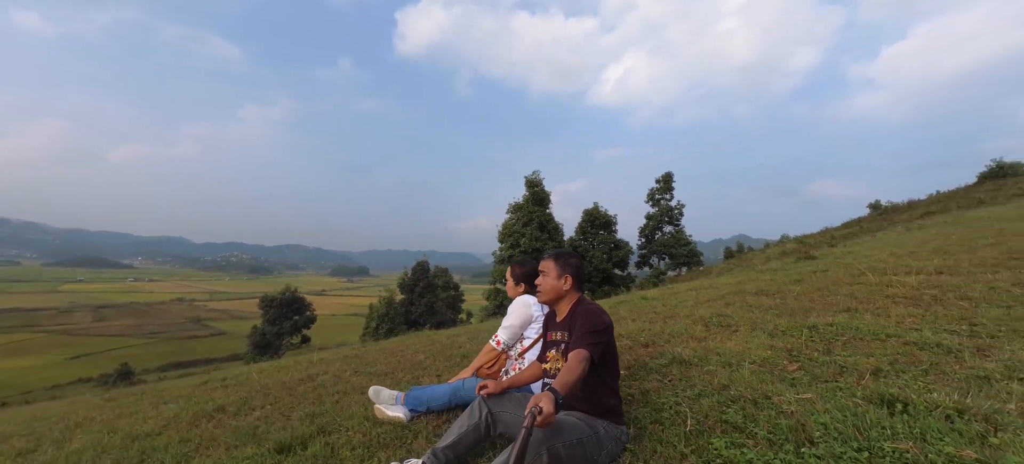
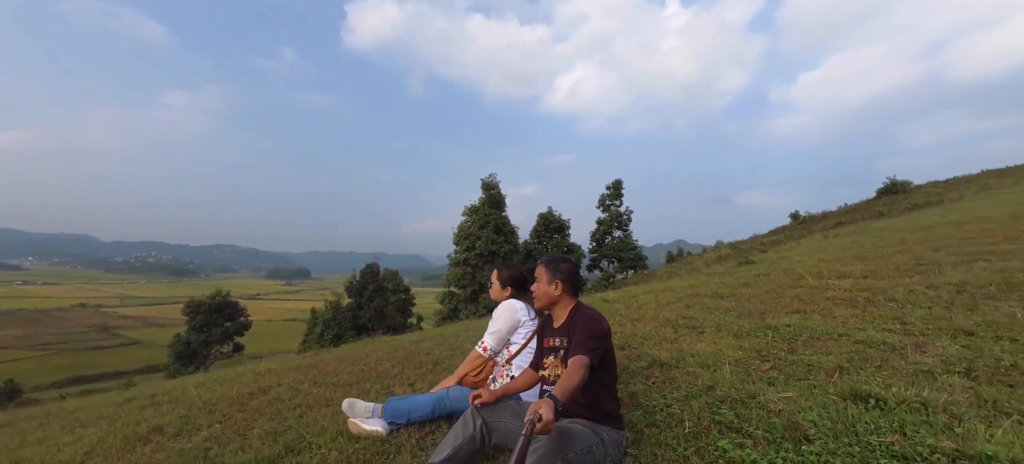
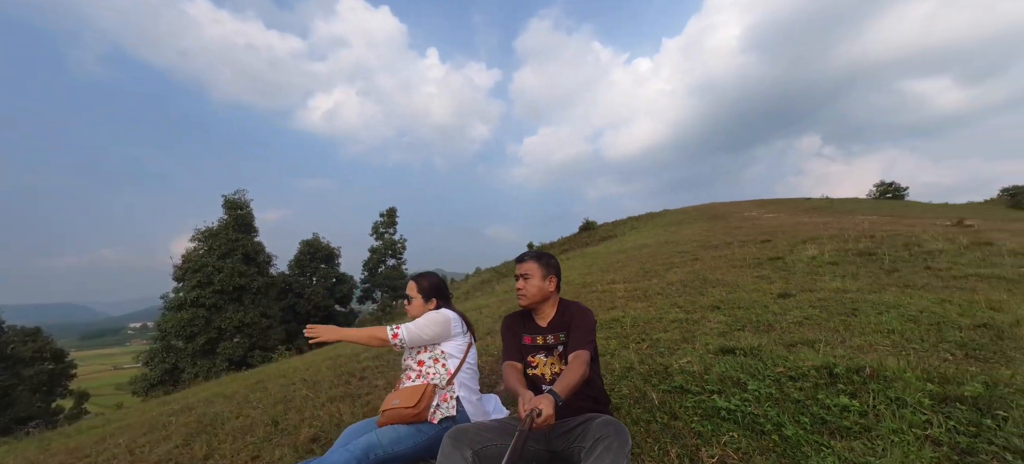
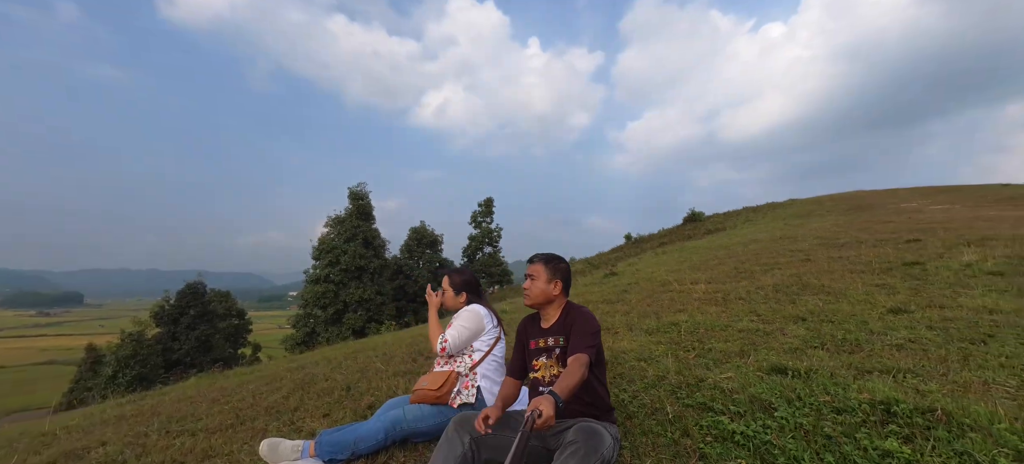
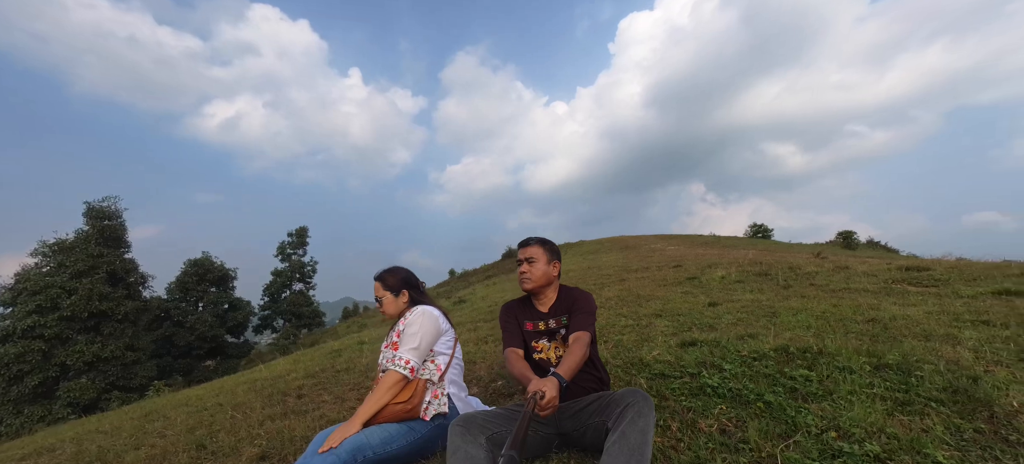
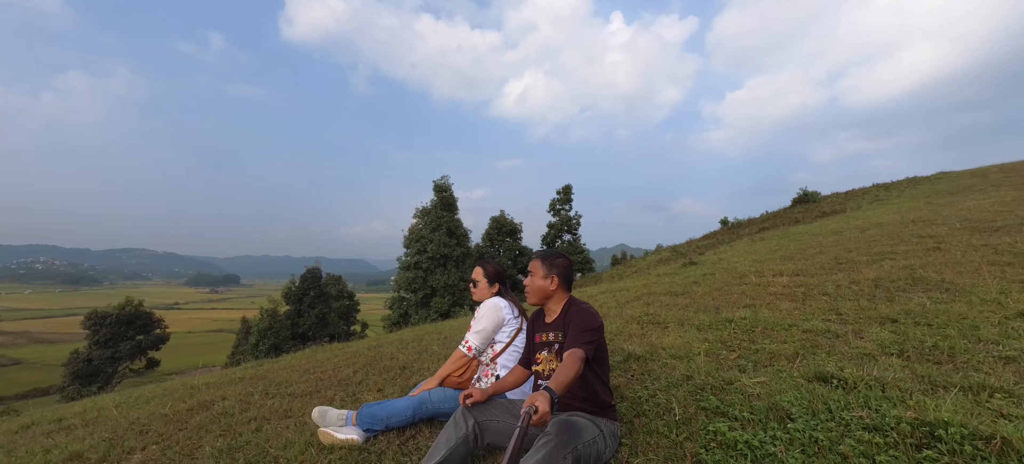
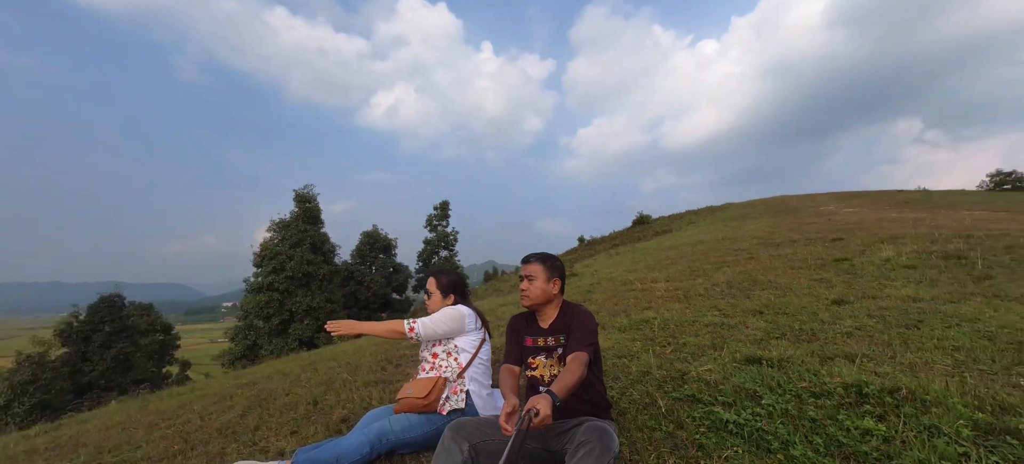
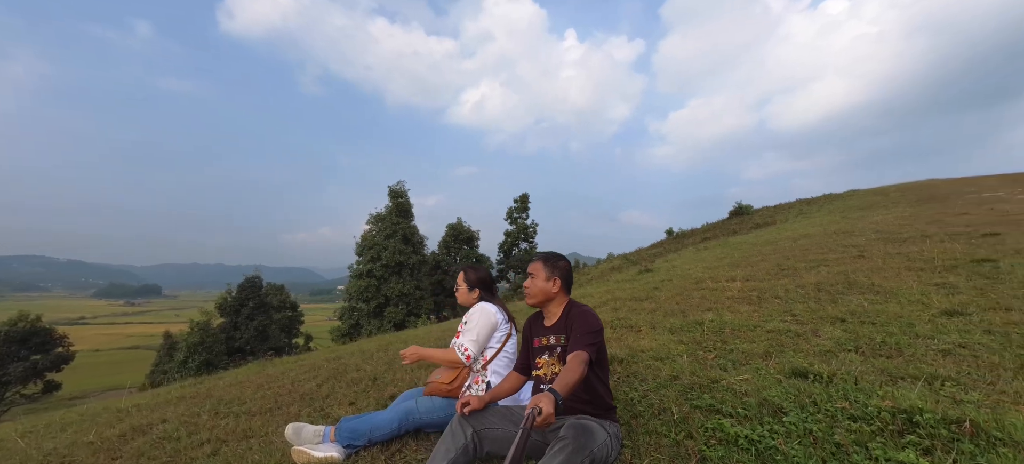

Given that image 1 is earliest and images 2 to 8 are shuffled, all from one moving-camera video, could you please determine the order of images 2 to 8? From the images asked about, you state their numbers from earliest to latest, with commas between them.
2, 6, 8, 4, 7, 3, 5
